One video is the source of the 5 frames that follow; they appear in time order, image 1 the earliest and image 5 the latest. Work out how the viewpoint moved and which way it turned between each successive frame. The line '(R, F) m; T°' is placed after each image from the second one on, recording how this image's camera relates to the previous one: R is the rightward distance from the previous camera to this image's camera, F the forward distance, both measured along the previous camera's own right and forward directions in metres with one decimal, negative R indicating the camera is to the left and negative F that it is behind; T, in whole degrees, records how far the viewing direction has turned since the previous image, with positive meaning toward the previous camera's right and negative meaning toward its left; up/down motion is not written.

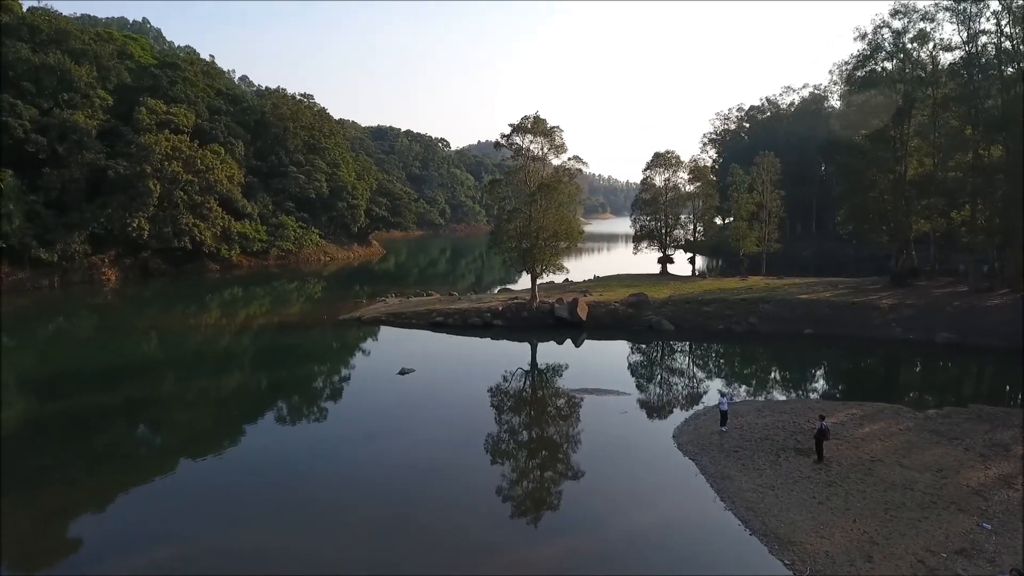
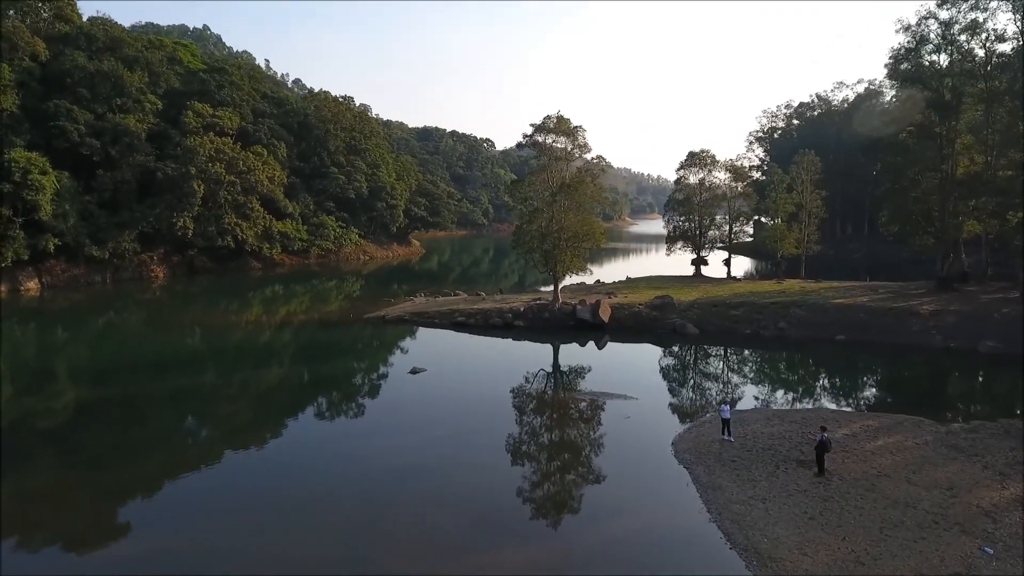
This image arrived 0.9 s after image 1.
(+0.8, +0.1) m; -4°
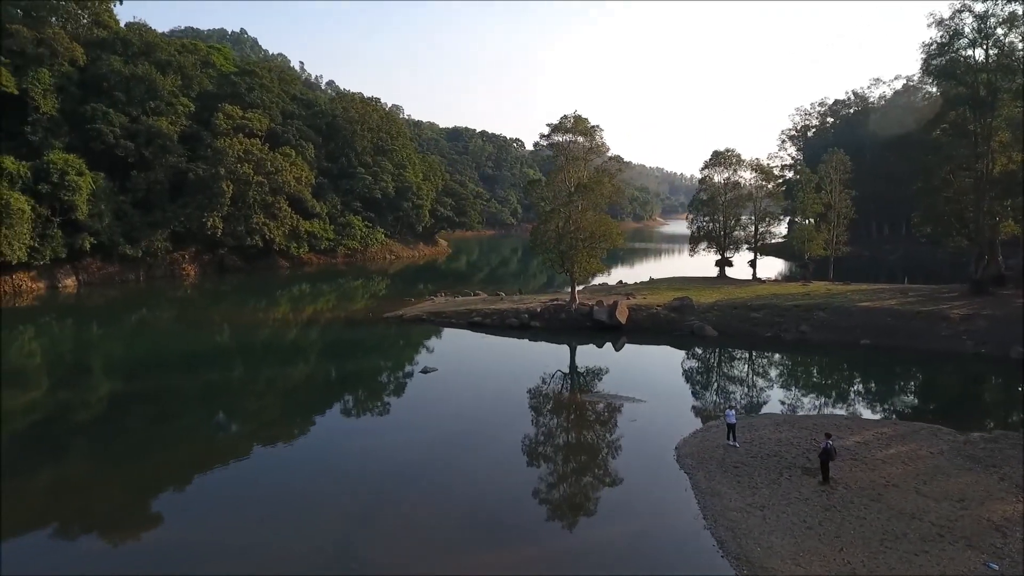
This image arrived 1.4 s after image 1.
(+0.4, 0.0) m; -3°
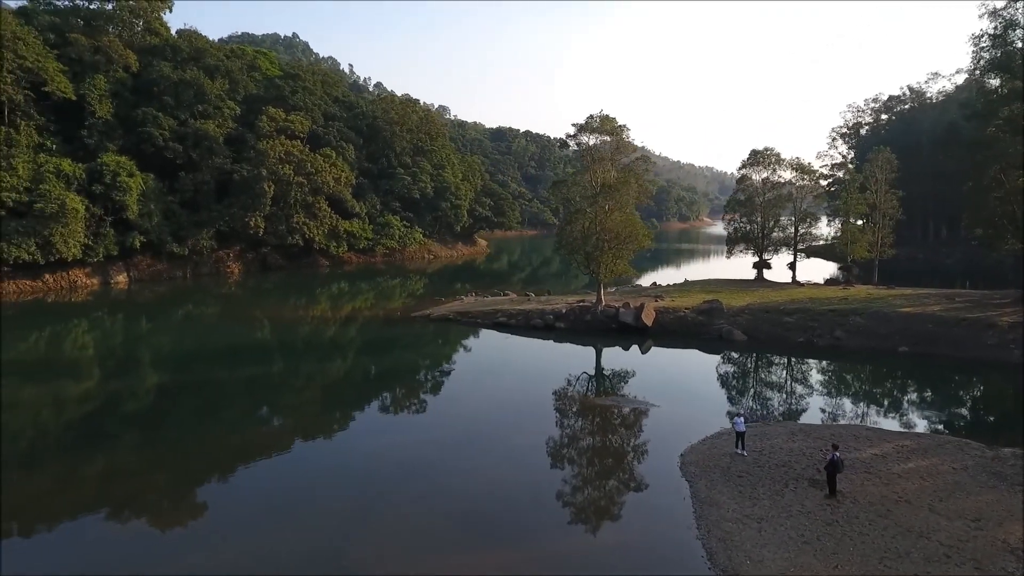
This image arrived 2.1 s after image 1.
(+0.6, +0.1) m; -4°
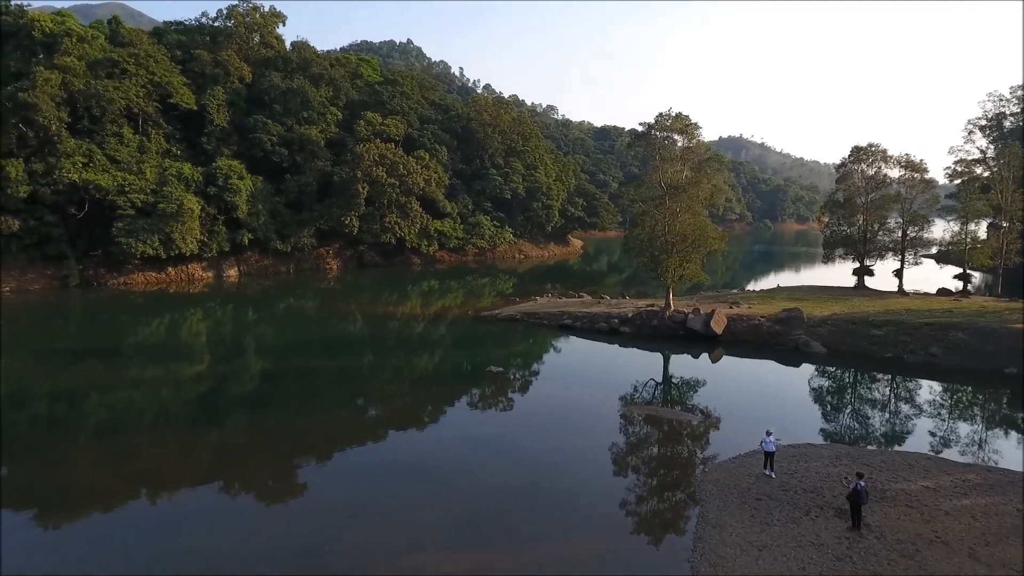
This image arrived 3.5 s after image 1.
(+1.3, +0.2) m; -10°
